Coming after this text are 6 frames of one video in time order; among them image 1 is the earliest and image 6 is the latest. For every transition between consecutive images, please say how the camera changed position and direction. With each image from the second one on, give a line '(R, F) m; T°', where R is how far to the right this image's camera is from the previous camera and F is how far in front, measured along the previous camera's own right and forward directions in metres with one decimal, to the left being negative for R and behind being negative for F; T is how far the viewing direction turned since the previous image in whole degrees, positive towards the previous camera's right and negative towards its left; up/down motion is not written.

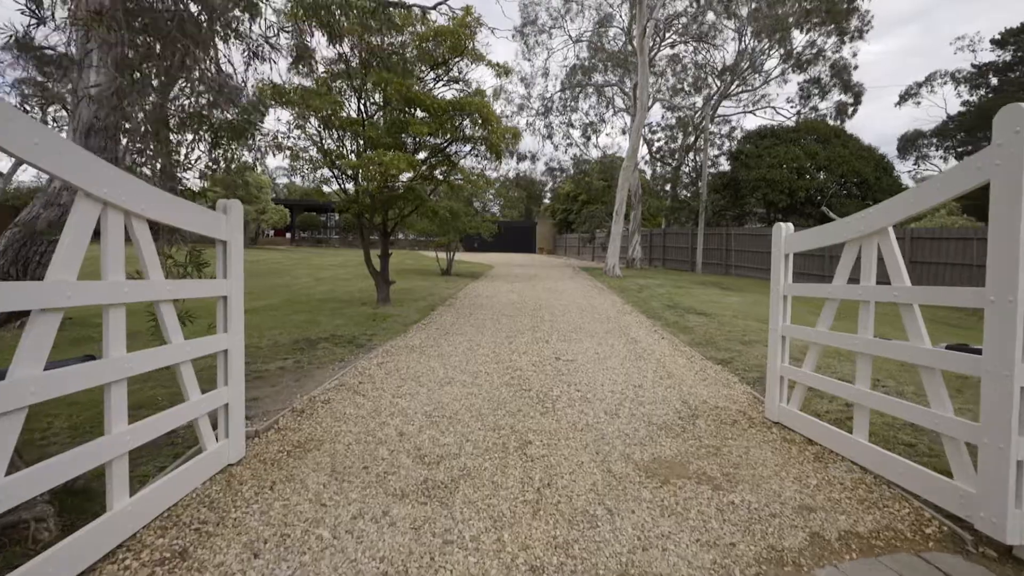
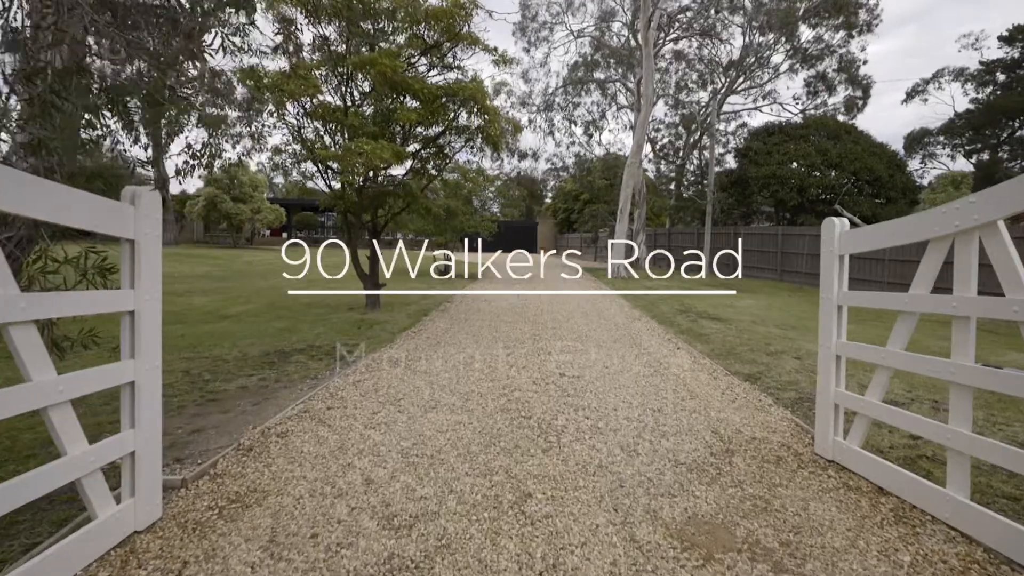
(0.0, +0.7) m; 0°
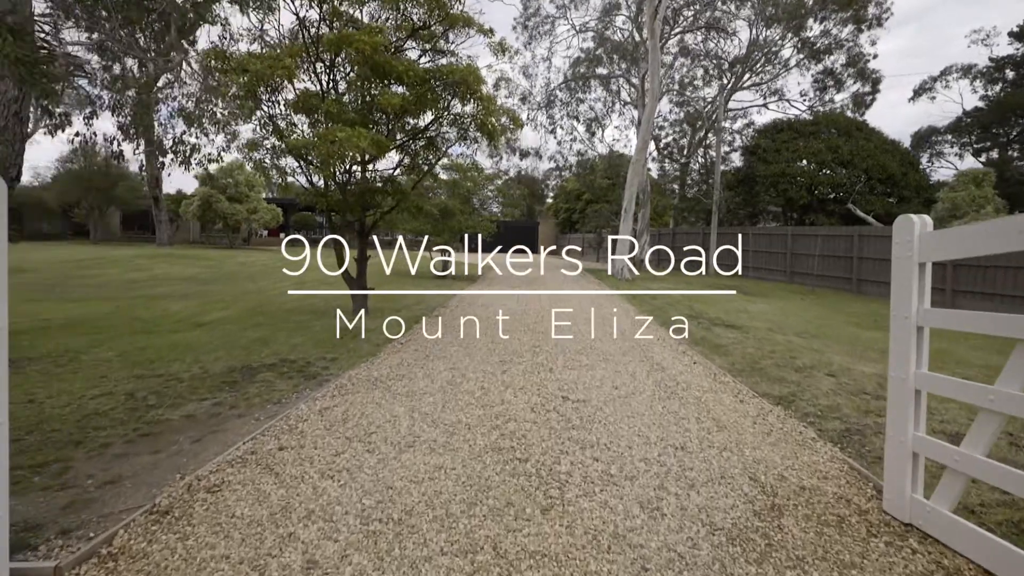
(+0.1, +0.7) m; 0°
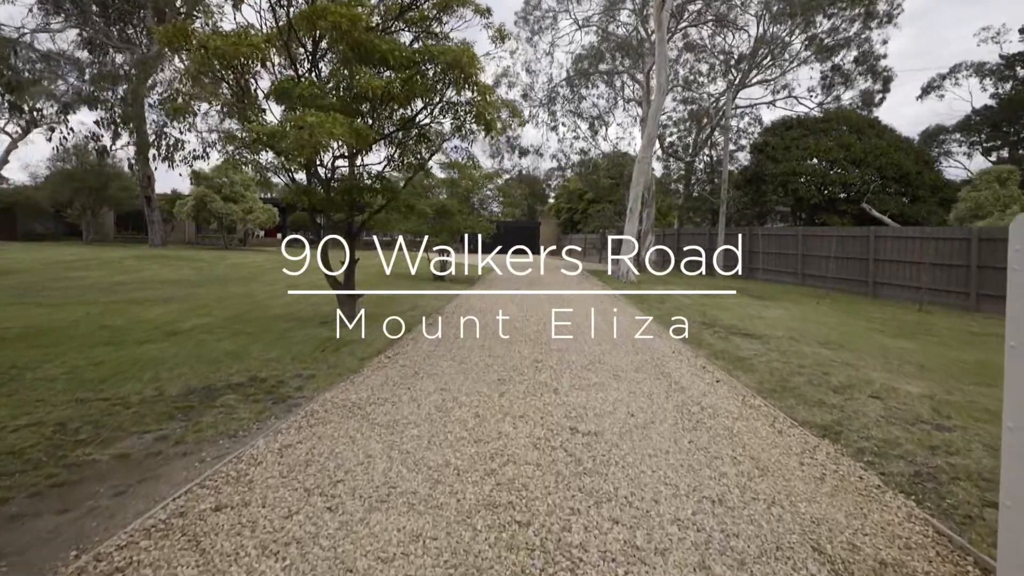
(0.0, +0.7) m; 0°
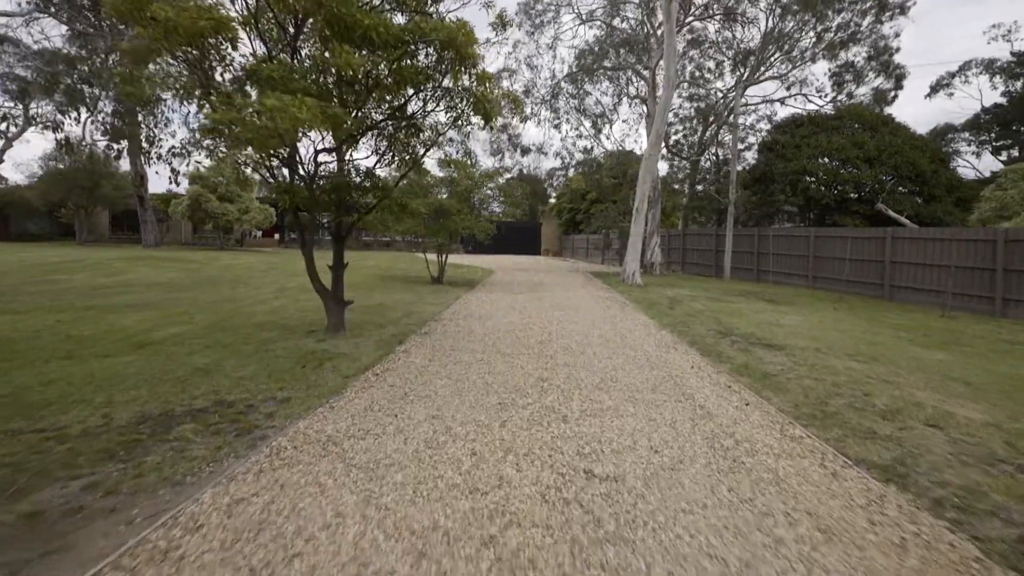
(0.0, +0.6) m; 0°
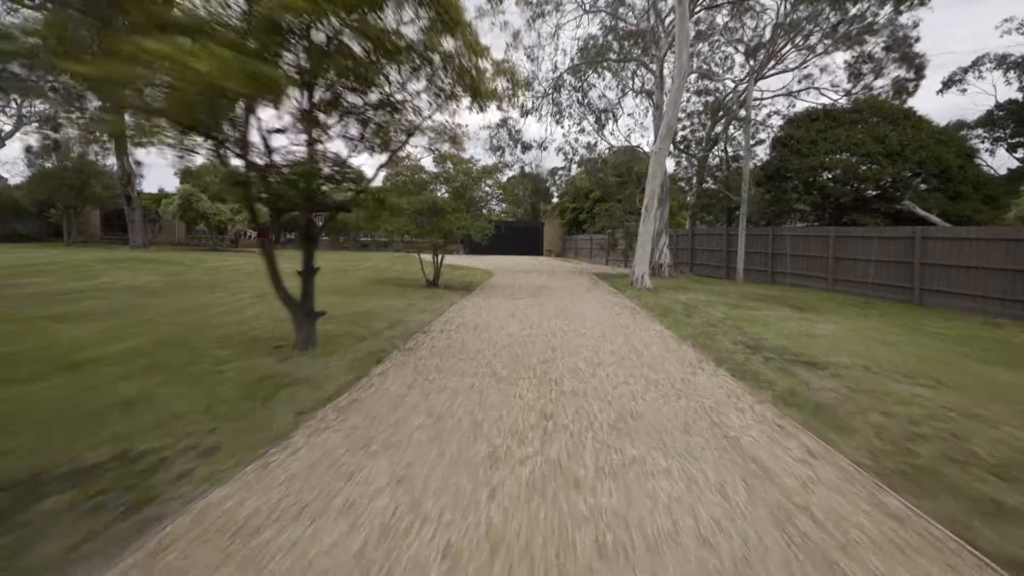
(+0.1, +1.1) m; 0°
